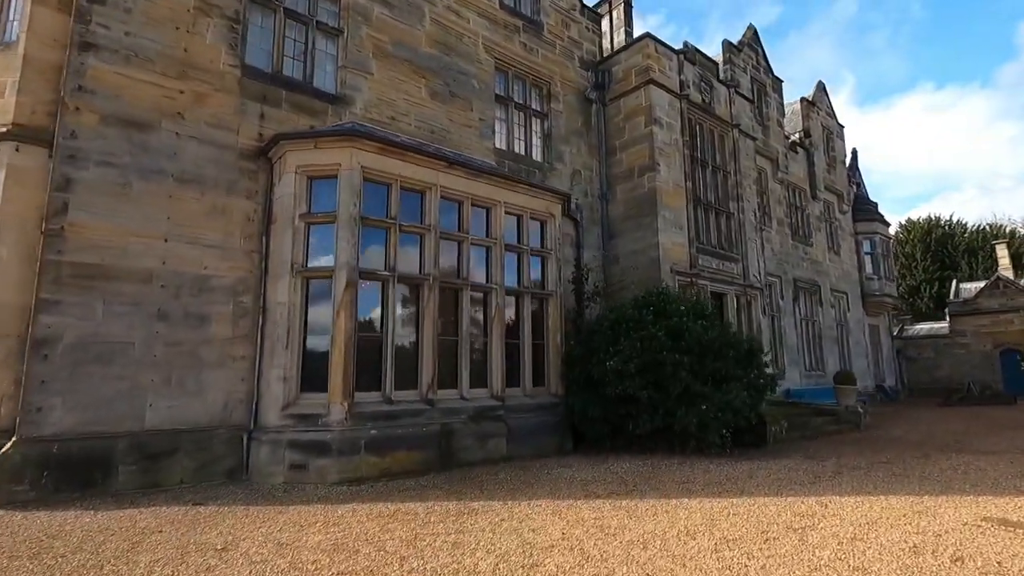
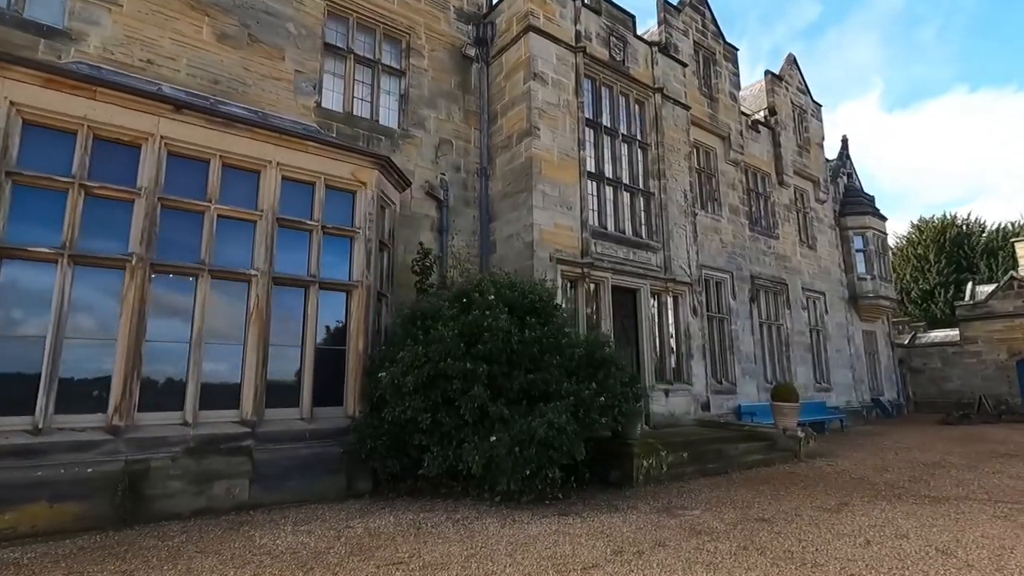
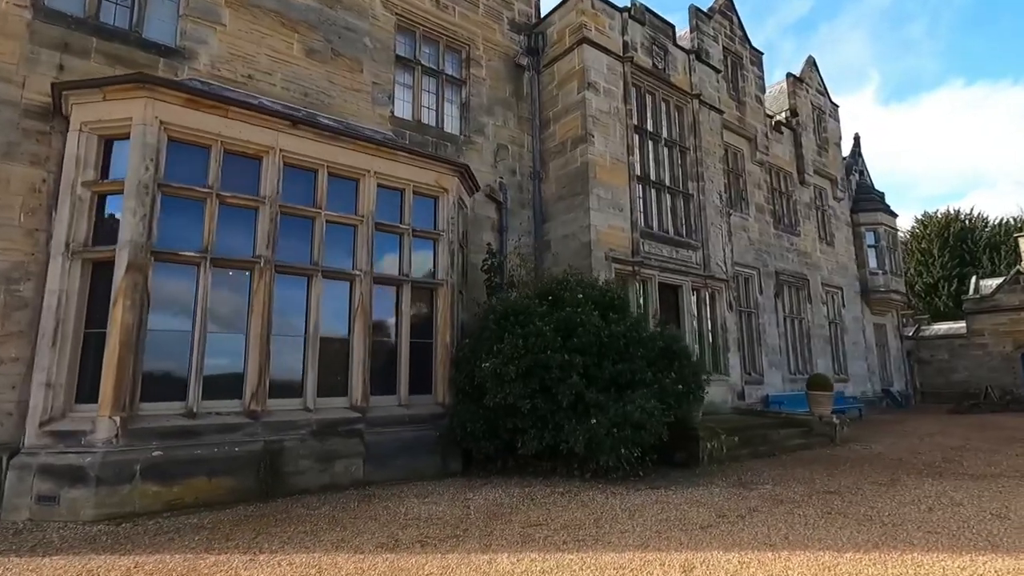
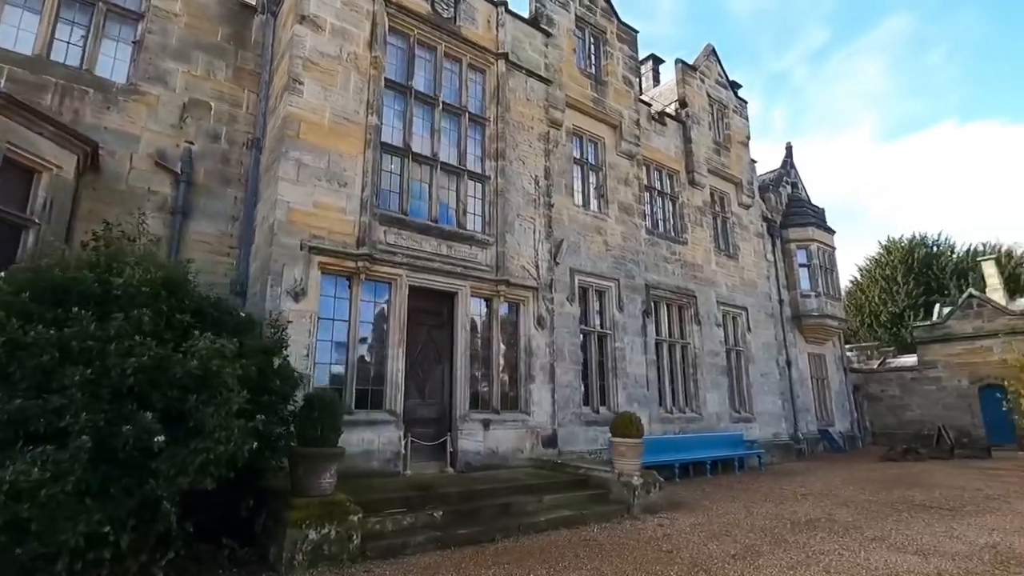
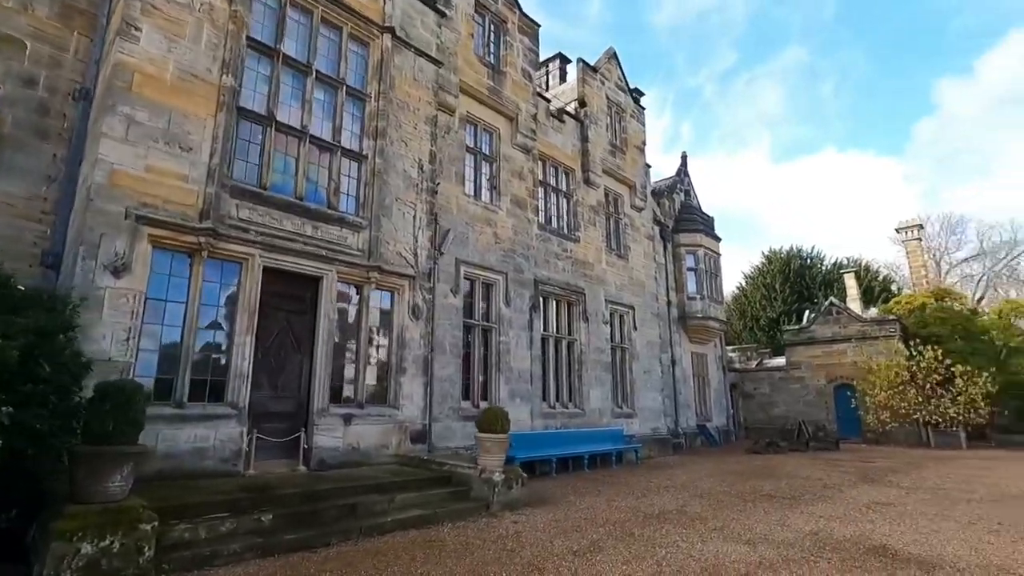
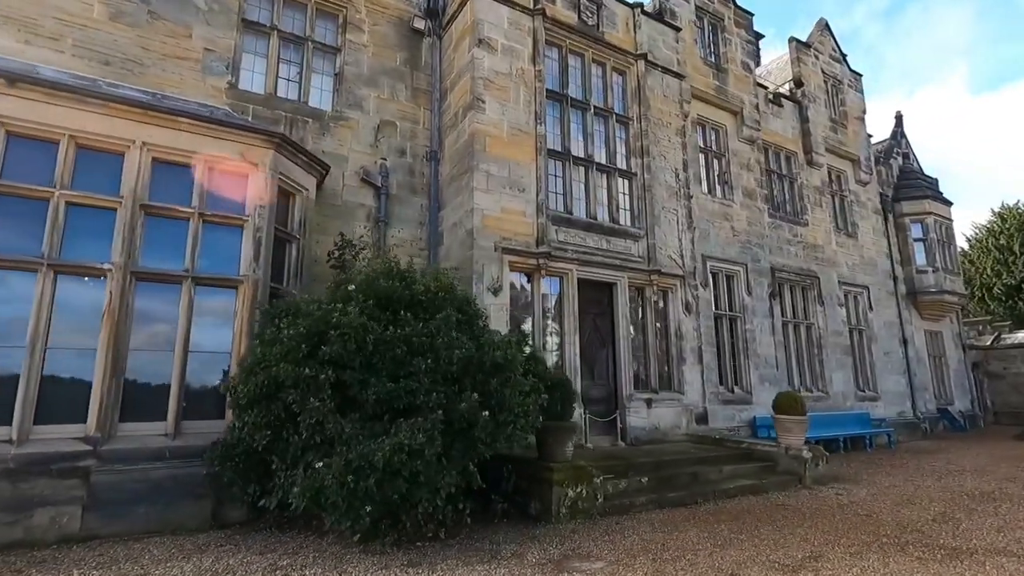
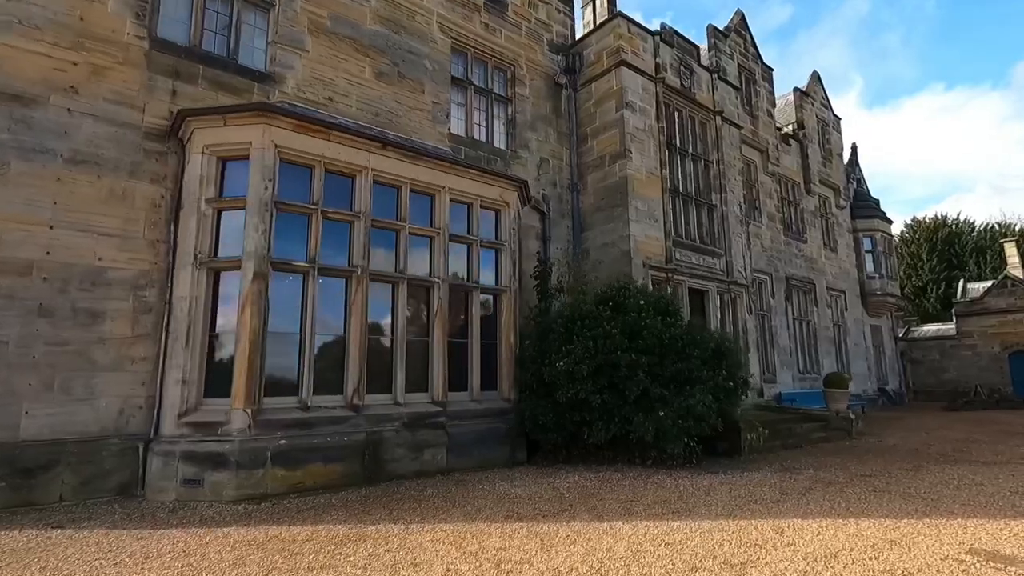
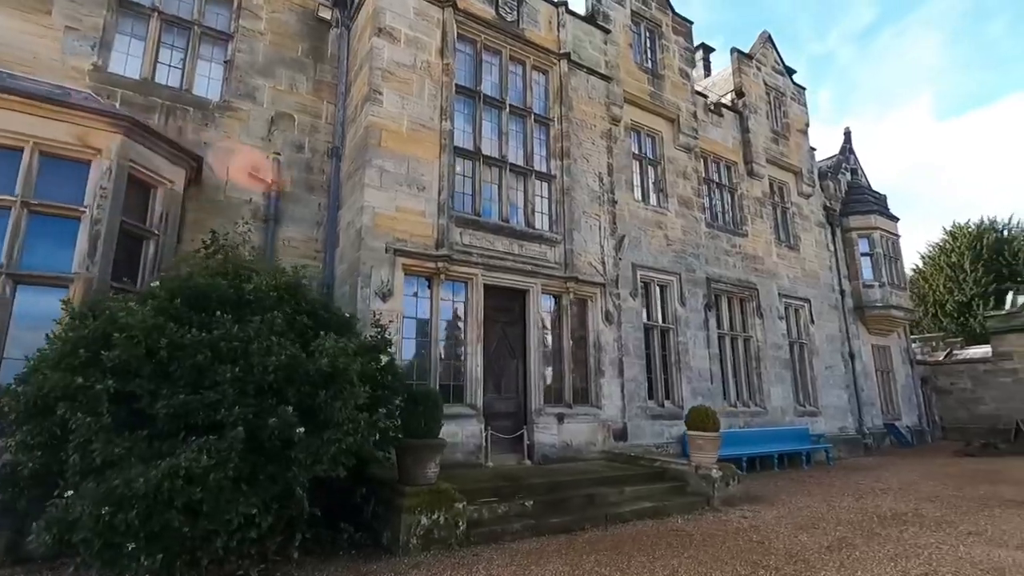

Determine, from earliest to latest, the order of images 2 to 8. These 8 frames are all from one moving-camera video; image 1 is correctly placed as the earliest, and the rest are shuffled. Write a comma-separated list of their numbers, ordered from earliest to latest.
7, 3, 2, 6, 8, 4, 5
